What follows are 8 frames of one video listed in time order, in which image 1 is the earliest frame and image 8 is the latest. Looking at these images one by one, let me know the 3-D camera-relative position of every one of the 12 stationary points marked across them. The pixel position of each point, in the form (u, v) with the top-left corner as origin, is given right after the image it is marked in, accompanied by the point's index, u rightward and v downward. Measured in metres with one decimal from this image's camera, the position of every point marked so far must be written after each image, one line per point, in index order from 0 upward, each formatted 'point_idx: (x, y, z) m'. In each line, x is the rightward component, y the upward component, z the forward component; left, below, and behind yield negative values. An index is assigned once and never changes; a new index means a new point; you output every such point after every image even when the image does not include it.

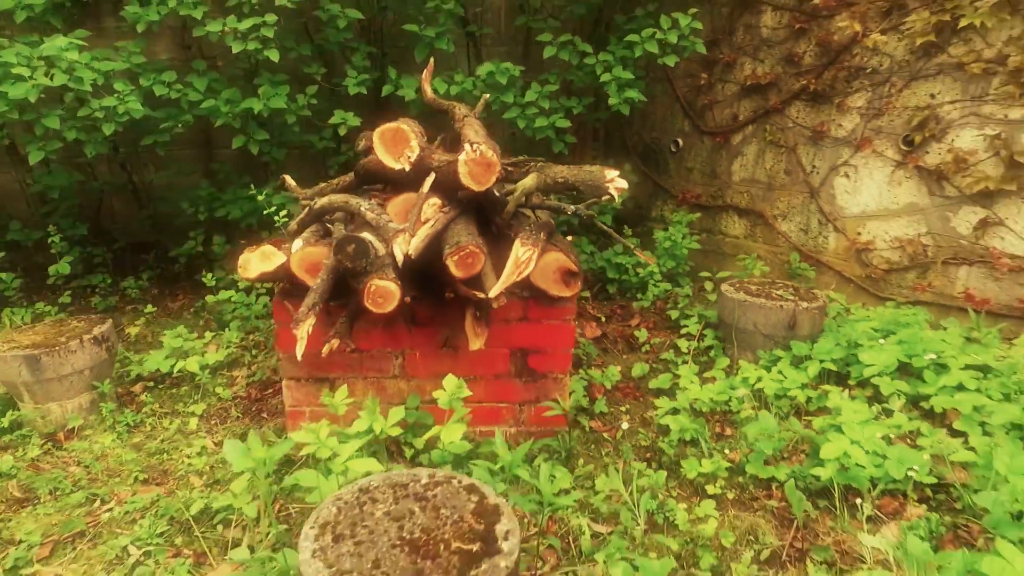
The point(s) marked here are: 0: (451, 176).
0: (-0.1, +0.3, +1.8) m
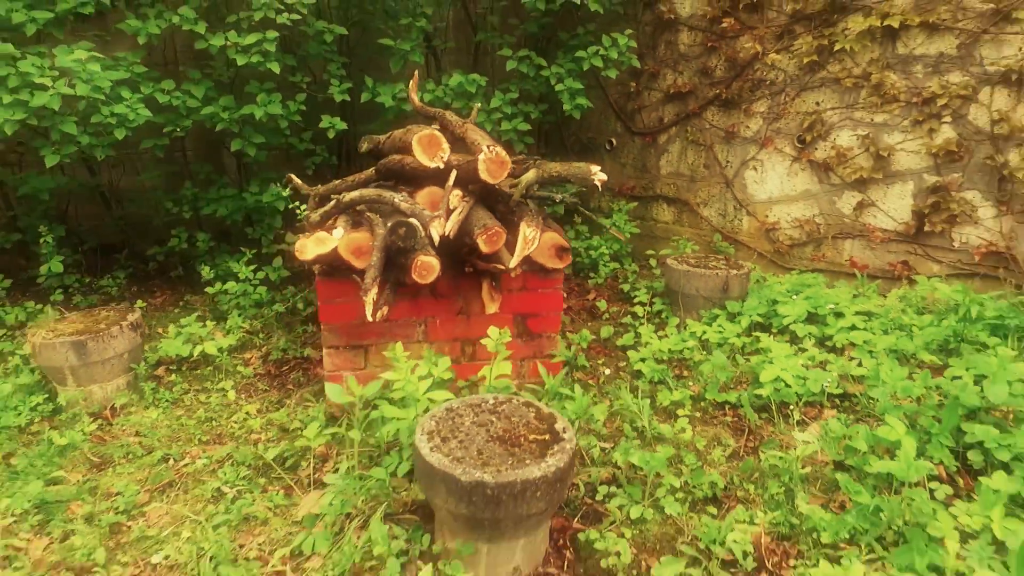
0: (-0.1, +0.4, +2.2) m
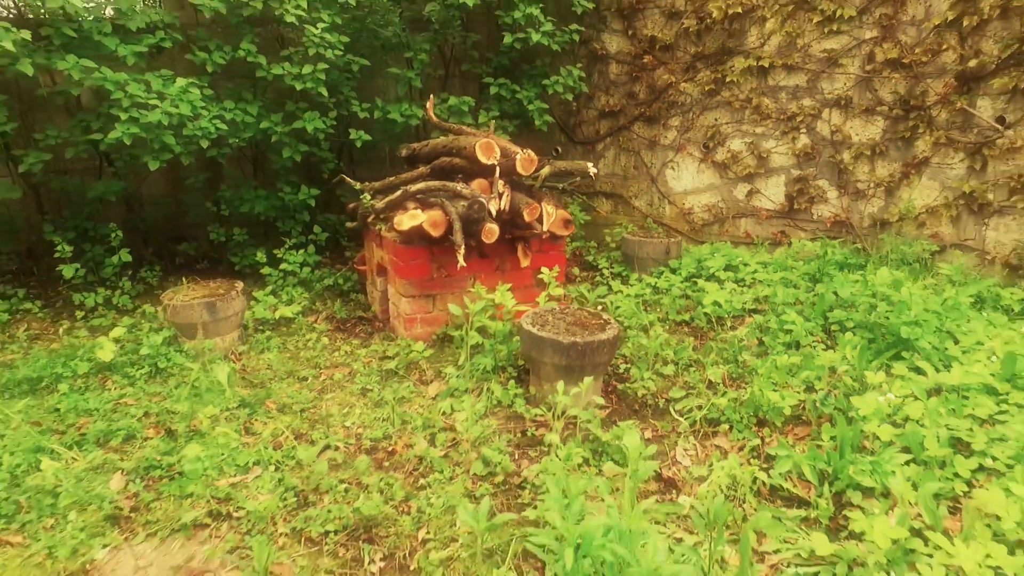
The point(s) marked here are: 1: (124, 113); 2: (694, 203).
0: (0.0, +0.6, +3.1) m
1: (-1.8, +0.8, +3.2) m
2: (+1.3, +0.6, +4.8) m
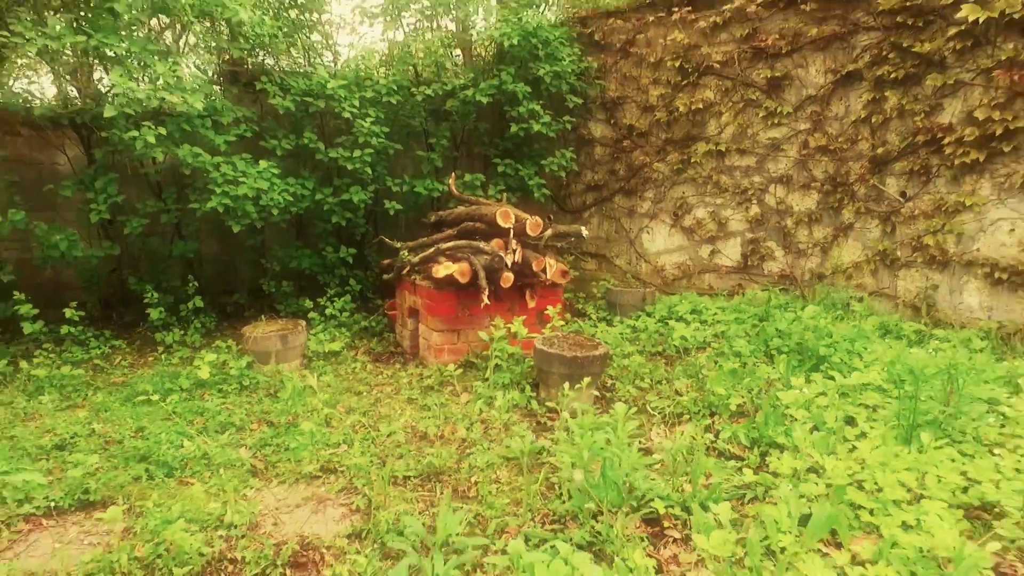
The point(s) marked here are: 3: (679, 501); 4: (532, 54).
0: (0.0, +0.4, +4.0) m
1: (-1.8, +0.6, +4.1) m
2: (+1.3, +0.2, +5.7) m
3: (+0.5, -0.7, +2.2) m
4: (+0.1, +1.9, +5.3) m
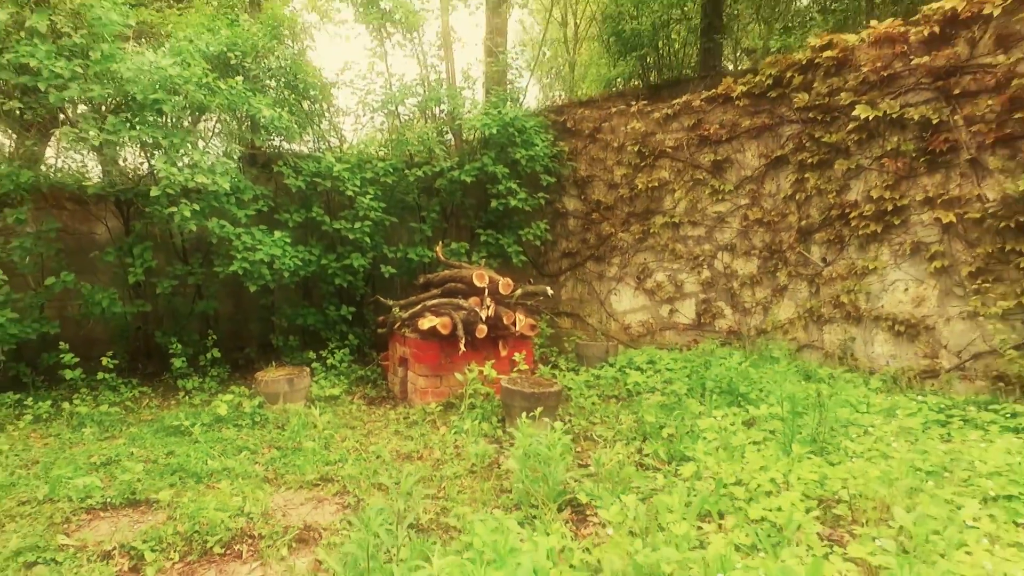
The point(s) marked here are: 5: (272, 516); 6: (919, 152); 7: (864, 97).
0: (-0.1, 0.0, +4.7) m
1: (-2.0, +0.2, +4.8) m
2: (+1.1, -0.3, +6.4) m
3: (+0.4, -0.9, +2.8) m
4: (0.0, +1.4, +6.2) m
5: (-1.0, -0.9, +2.8) m
6: (+2.6, +0.9, +4.3) m
7: (+2.4, +1.3, +4.6) m
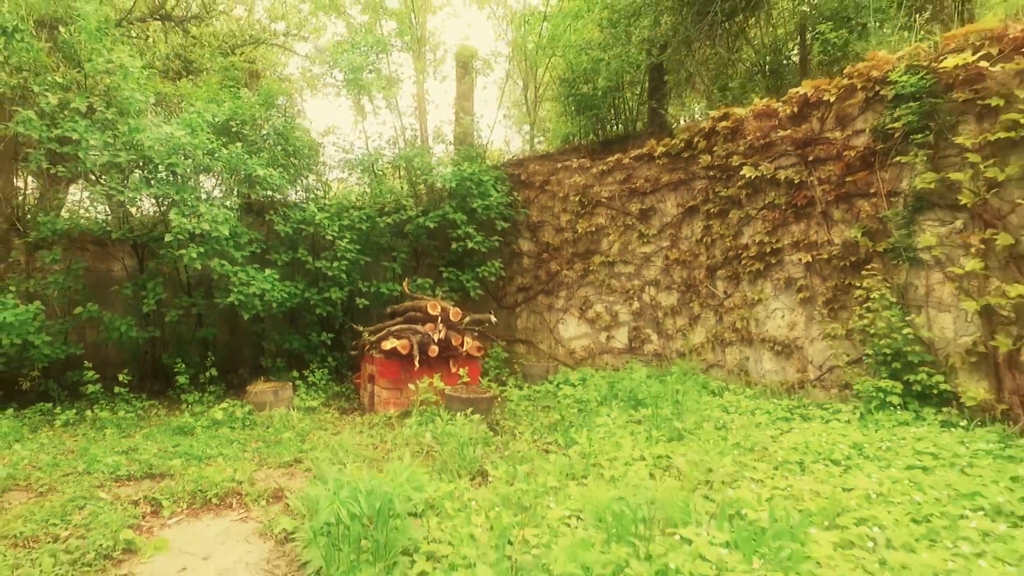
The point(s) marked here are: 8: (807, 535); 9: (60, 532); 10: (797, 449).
0: (-0.6, -0.2, +5.7) m
1: (-2.4, 0.0, +5.8) m
2: (+0.7, -0.6, +7.3) m
3: (-0.1, -1.0, +3.7) m
4: (-0.5, +1.0, +7.2) m
5: (-1.4, -1.1, +3.7) m
6: (+2.2, +0.7, +5.4) m
7: (+2.0, +1.1, +5.7) m
8: (+1.1, -0.9, +2.4) m
9: (-2.0, -1.1, +2.9) m
10: (+1.5, -0.9, +3.6) m
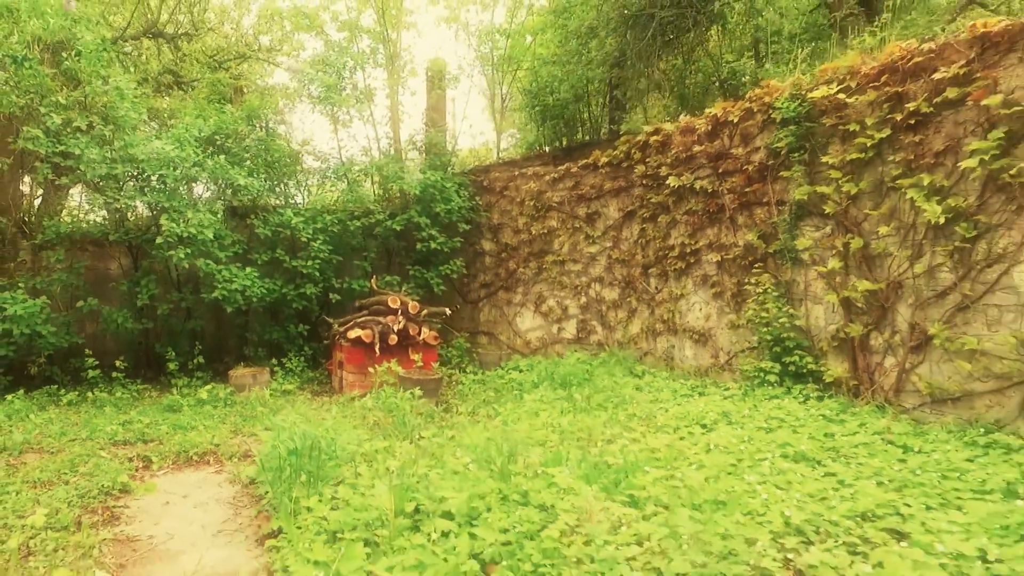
0: (-1.0, -0.2, +6.4) m
1: (-2.9, 0.0, +6.5) m
2: (+0.2, -0.6, +8.1) m
3: (-0.5, -1.0, +4.5) m
4: (-0.9, +1.1, +8.0) m
5: (-1.9, -1.0, +4.4) m
6: (+1.8, +0.7, +6.1) m
7: (+1.6, +1.1, +6.4) m
8: (+0.6, -0.9, +3.2) m
9: (-2.4, -1.0, +3.6) m
10: (+1.1, -0.8, +4.3) m
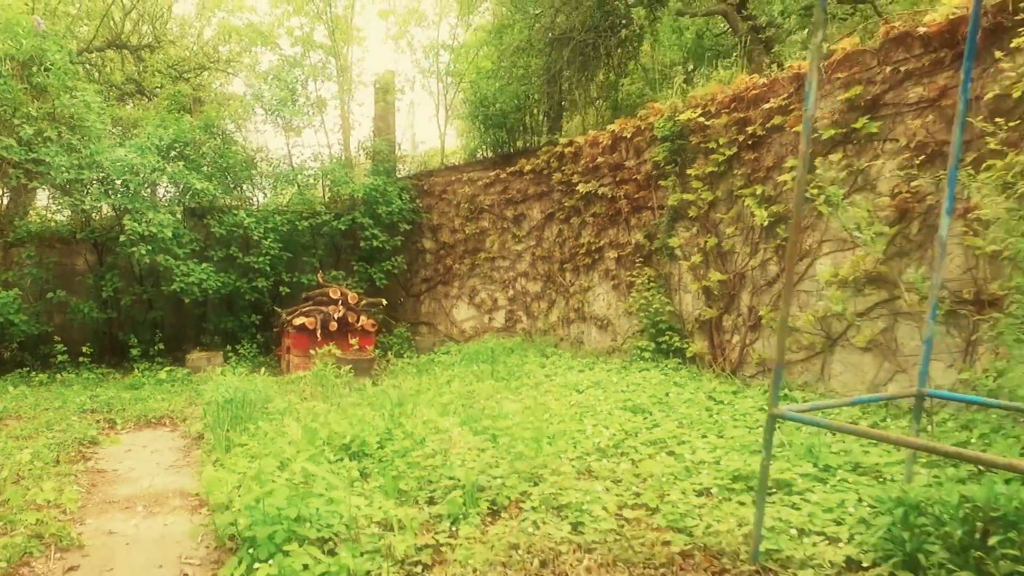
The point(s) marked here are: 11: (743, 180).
0: (-1.8, -0.1, +7.2) m
1: (-3.6, +0.1, +7.3) m
2: (-0.6, -0.5, +8.9) m
3: (-1.2, -0.9, +5.3) m
4: (-1.8, +1.2, +8.8) m
5: (-2.6, -1.0, +5.2) m
6: (+1.0, +0.8, +7.1) m
7: (+0.8, +1.2, +7.3) m
8: (0.0, -0.8, +4.1) m
9: (-3.1, -1.0, +4.4) m
10: (+0.4, -0.8, +5.3) m
11: (+1.8, +0.9, +5.3) m
